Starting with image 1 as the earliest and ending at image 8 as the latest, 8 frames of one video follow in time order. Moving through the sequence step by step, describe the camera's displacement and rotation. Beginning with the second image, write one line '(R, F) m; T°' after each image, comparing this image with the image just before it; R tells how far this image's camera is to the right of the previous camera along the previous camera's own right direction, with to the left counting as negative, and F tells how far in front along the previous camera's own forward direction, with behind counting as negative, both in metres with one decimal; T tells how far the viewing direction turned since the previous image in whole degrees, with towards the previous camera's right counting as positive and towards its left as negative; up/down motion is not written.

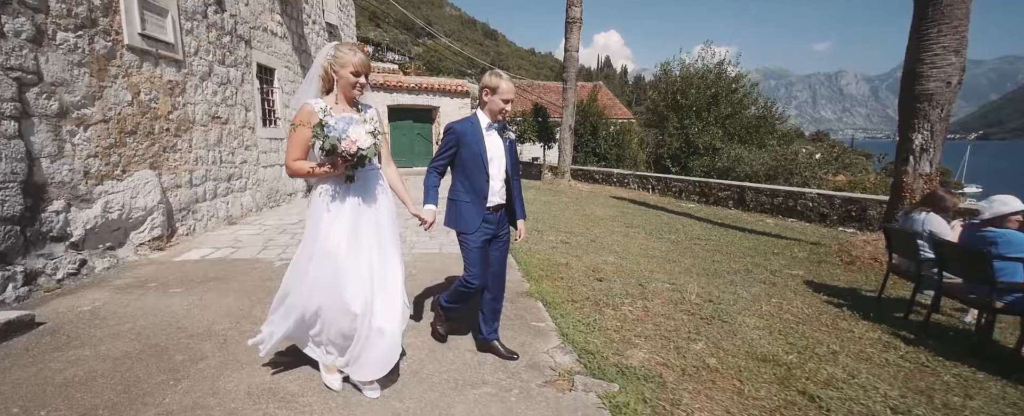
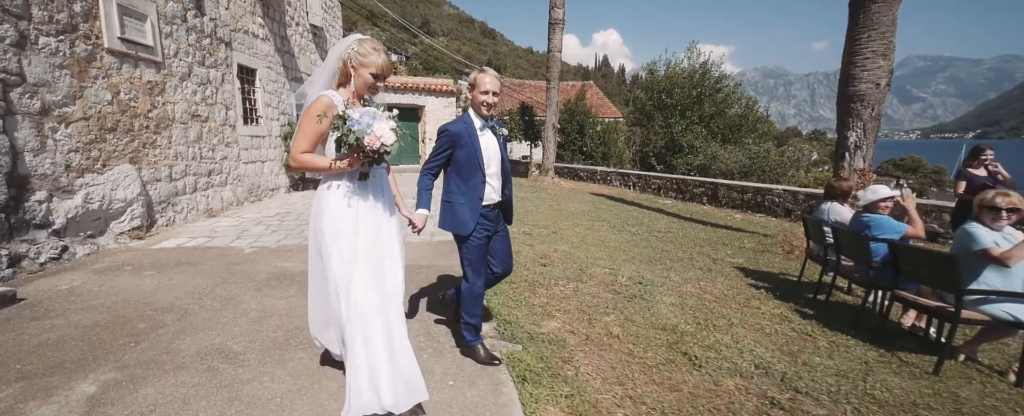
(+0.5, -0.4) m; 0°
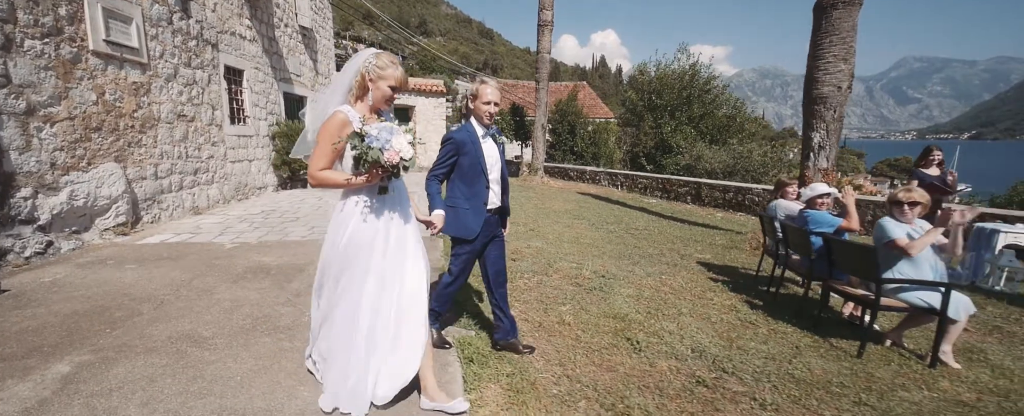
(+0.3, -0.2) m; 0°
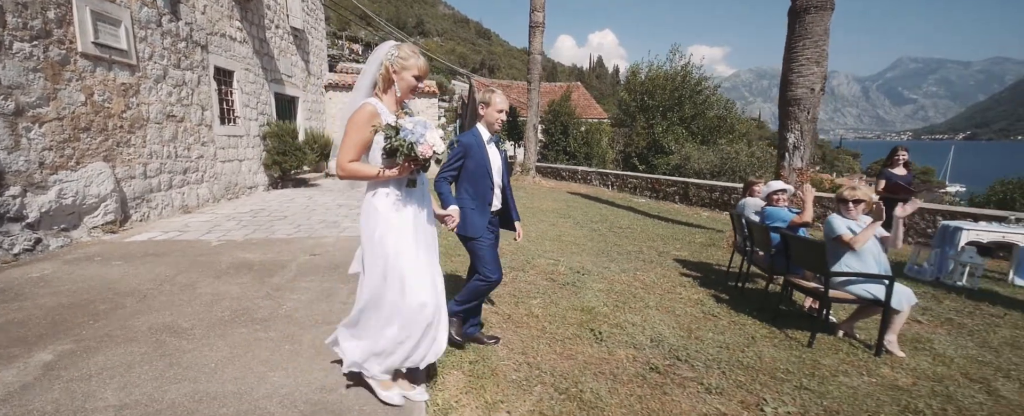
(+0.2, -0.1) m; 0°
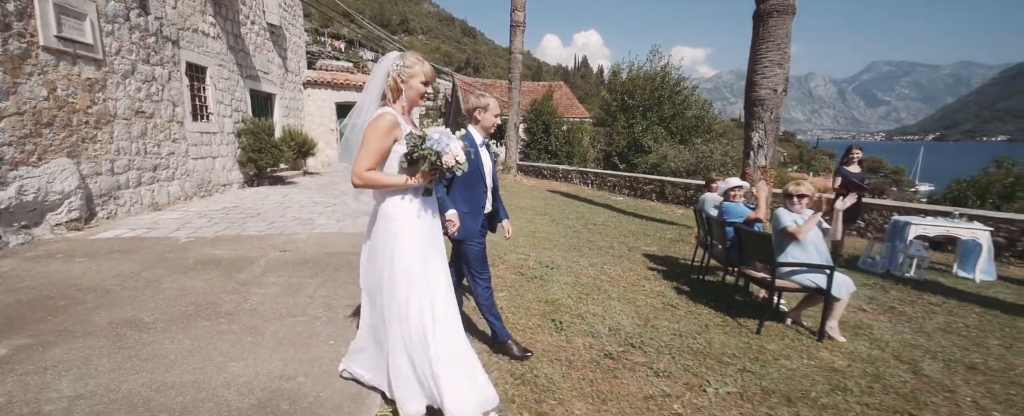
(+0.2, -0.1) m; +2°
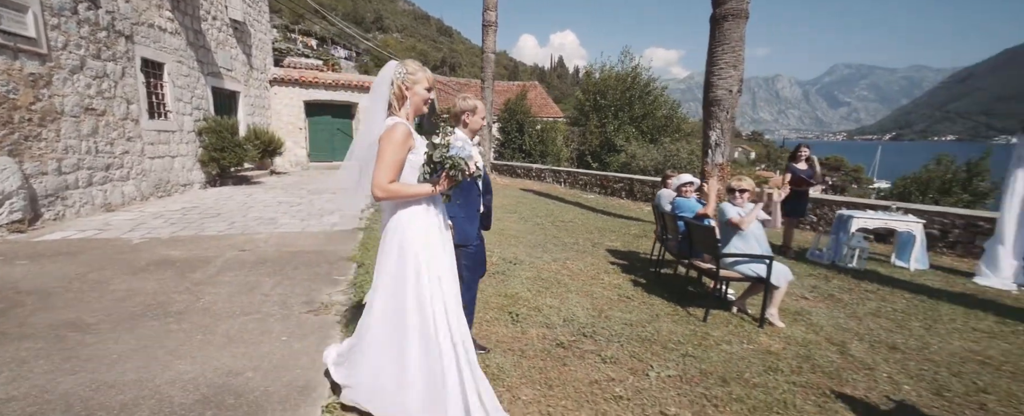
(+0.2, -0.1) m; +3°
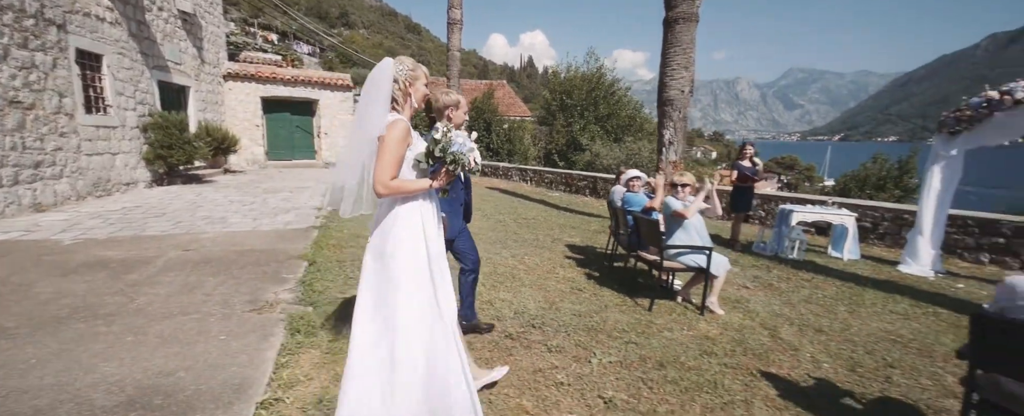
(+0.2, 0.0) m; +4°
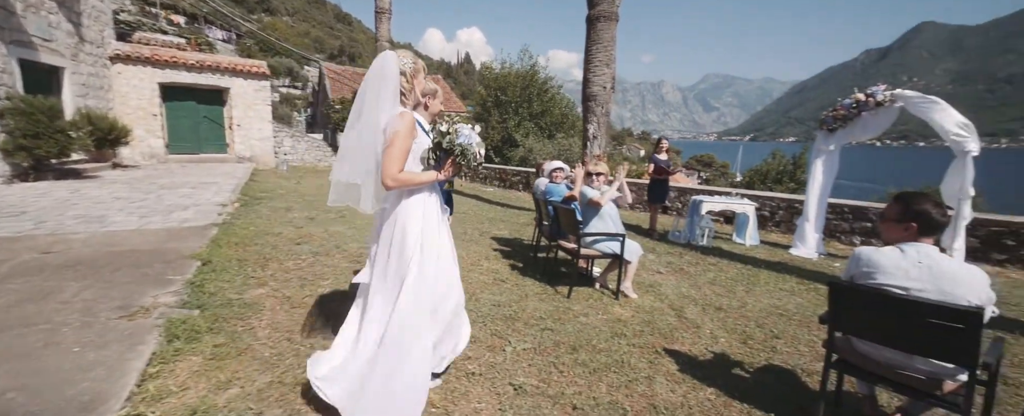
(+0.2, +0.1) m; +8°
